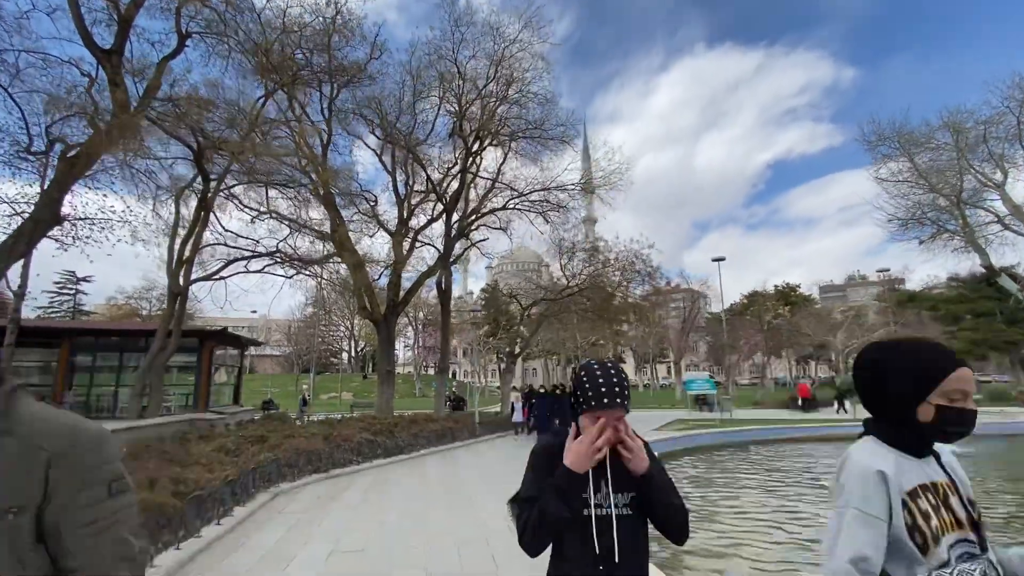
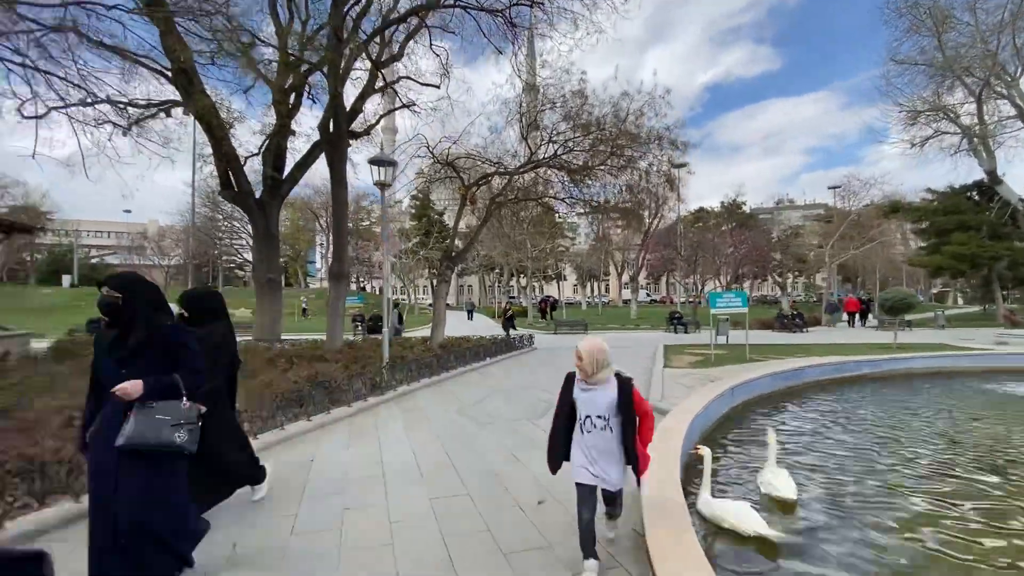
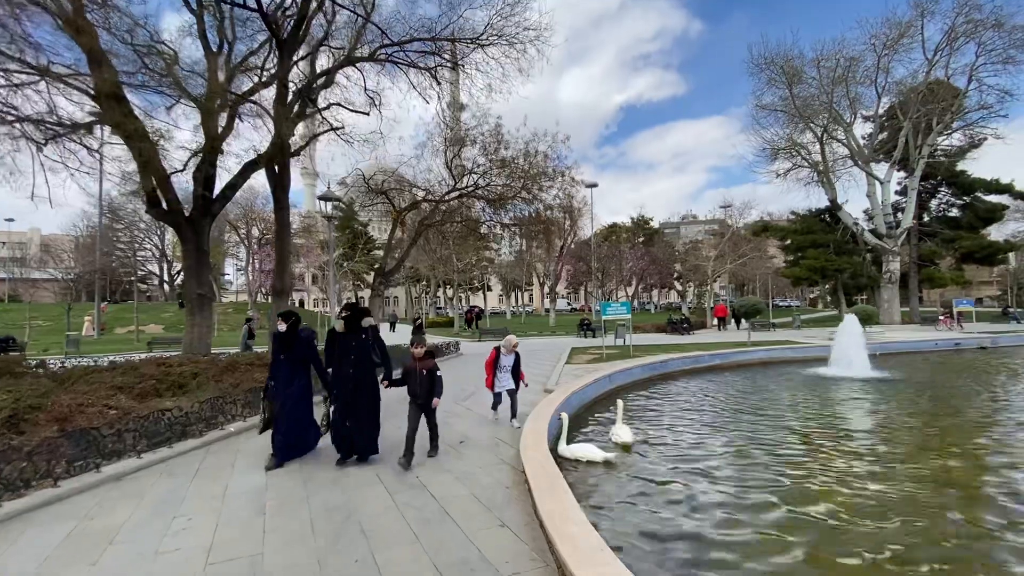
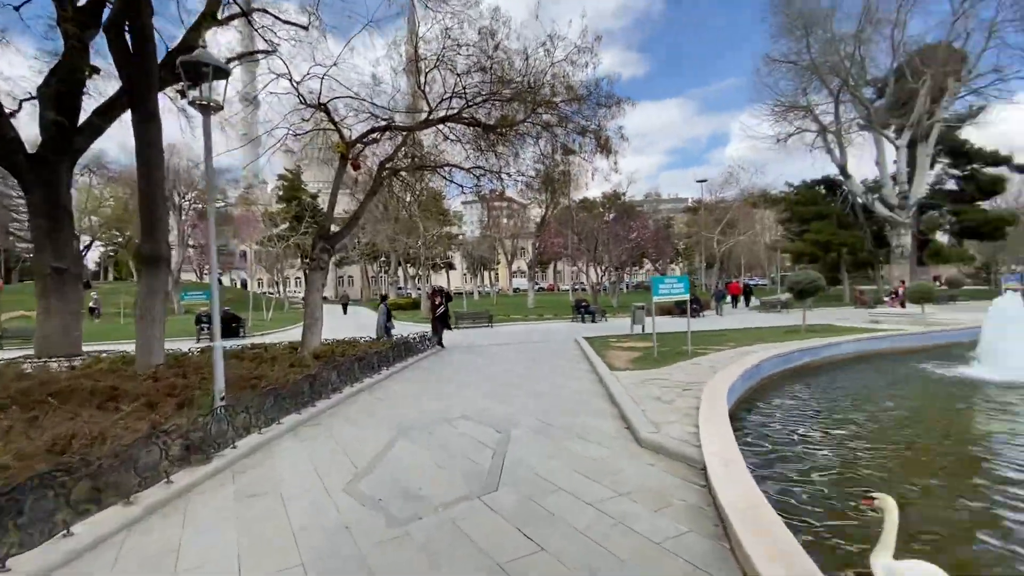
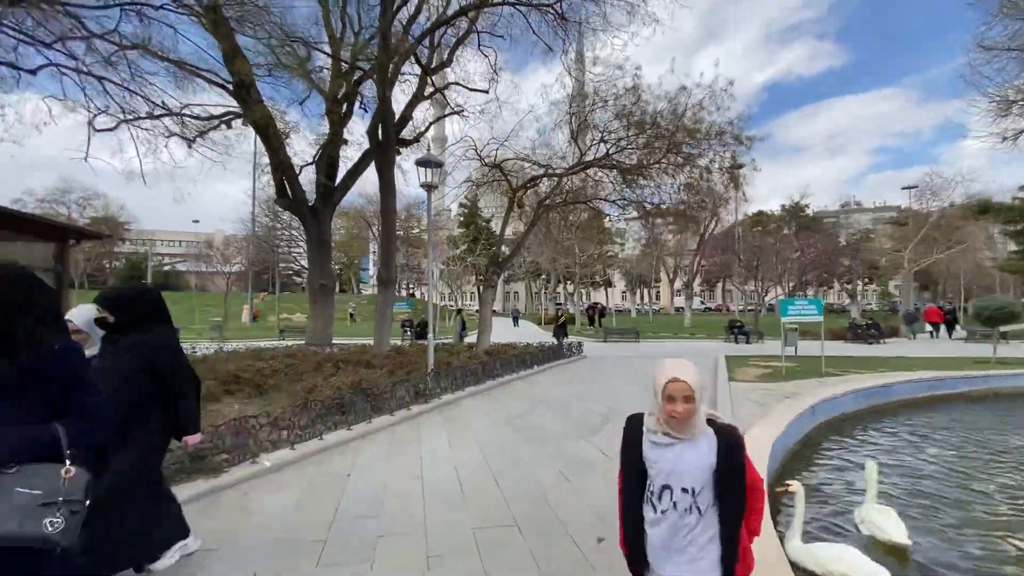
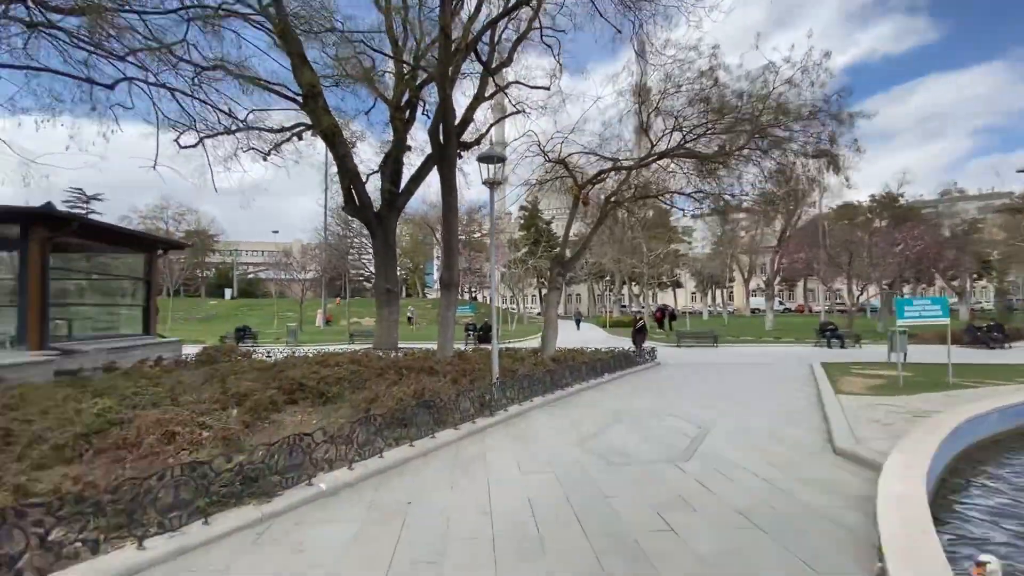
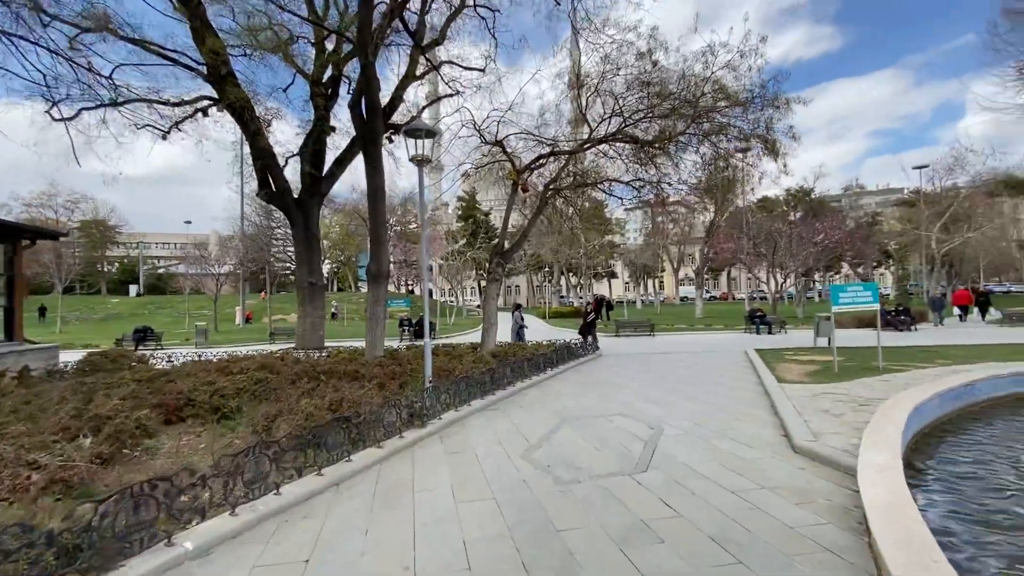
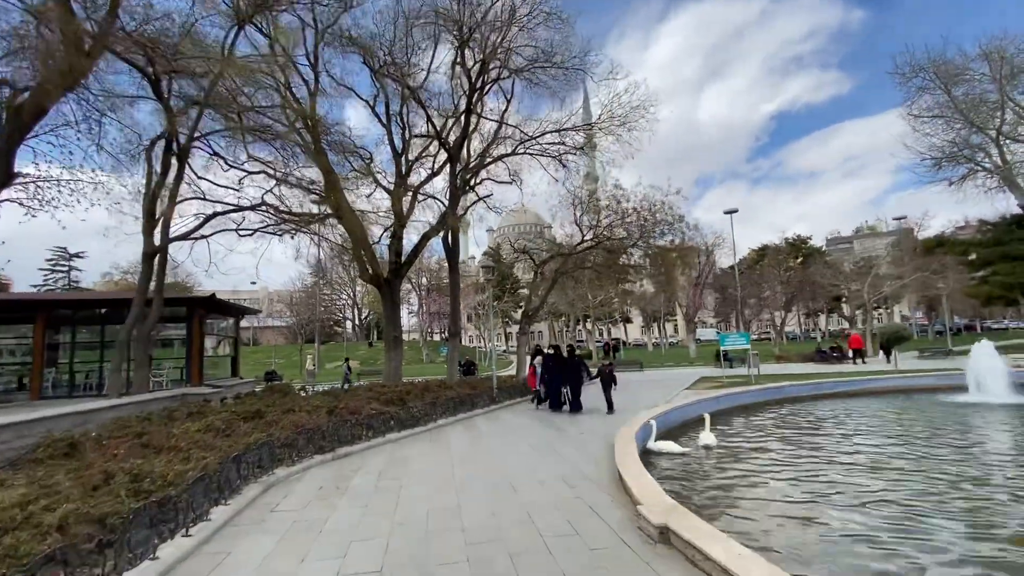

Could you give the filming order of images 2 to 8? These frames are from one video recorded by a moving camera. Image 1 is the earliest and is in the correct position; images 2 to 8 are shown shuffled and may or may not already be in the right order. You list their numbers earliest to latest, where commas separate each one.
8, 3, 2, 5, 6, 7, 4
